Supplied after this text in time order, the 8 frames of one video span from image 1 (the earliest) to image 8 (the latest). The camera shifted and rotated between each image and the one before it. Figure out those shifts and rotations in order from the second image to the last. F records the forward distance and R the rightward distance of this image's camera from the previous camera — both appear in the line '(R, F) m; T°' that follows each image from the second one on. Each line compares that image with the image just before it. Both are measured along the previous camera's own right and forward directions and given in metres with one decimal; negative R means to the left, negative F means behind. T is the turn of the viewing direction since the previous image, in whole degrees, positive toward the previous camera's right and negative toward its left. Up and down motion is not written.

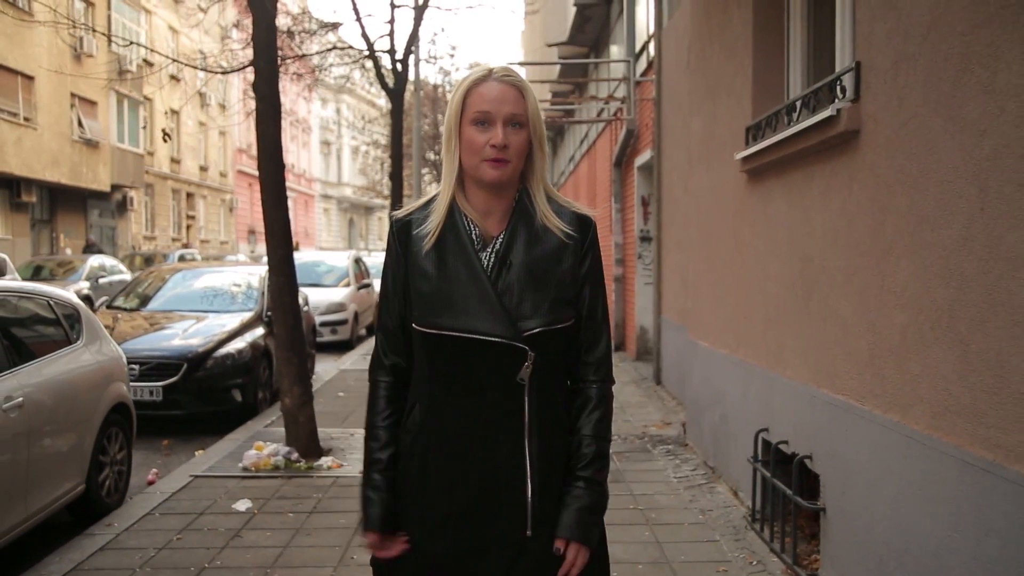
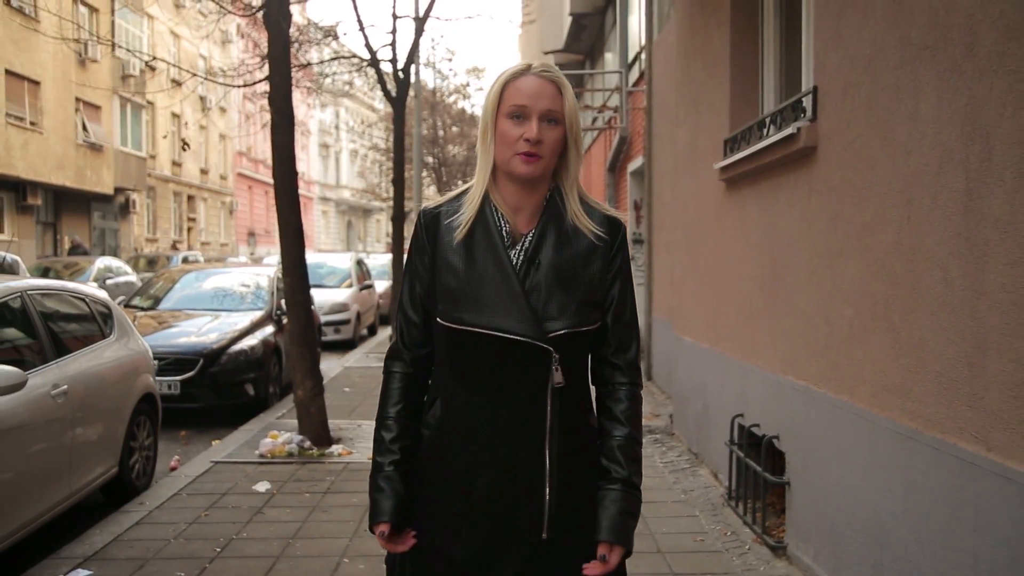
(0.0, -0.5) m; 0°
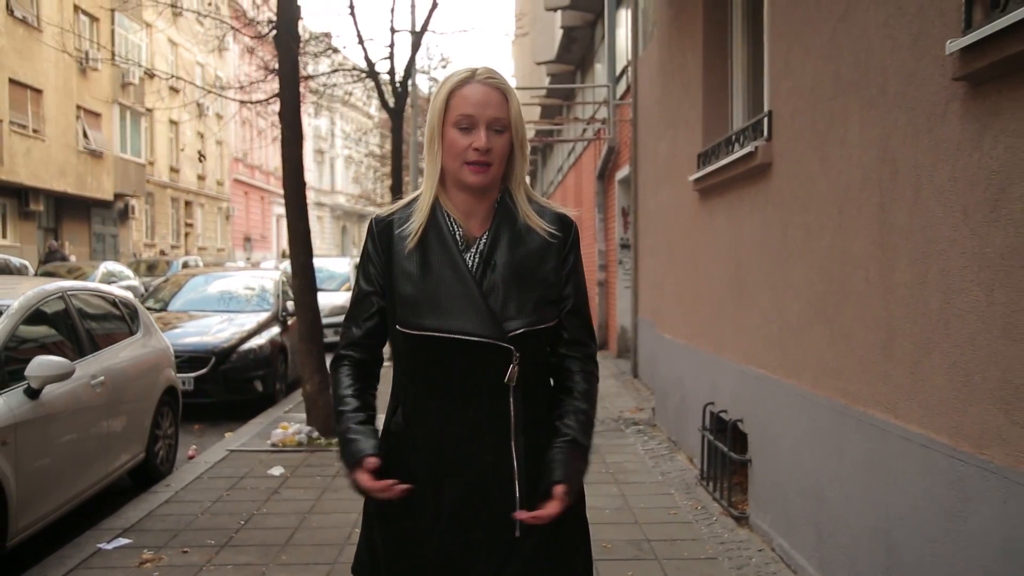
(0.0, -0.6) m; 0°
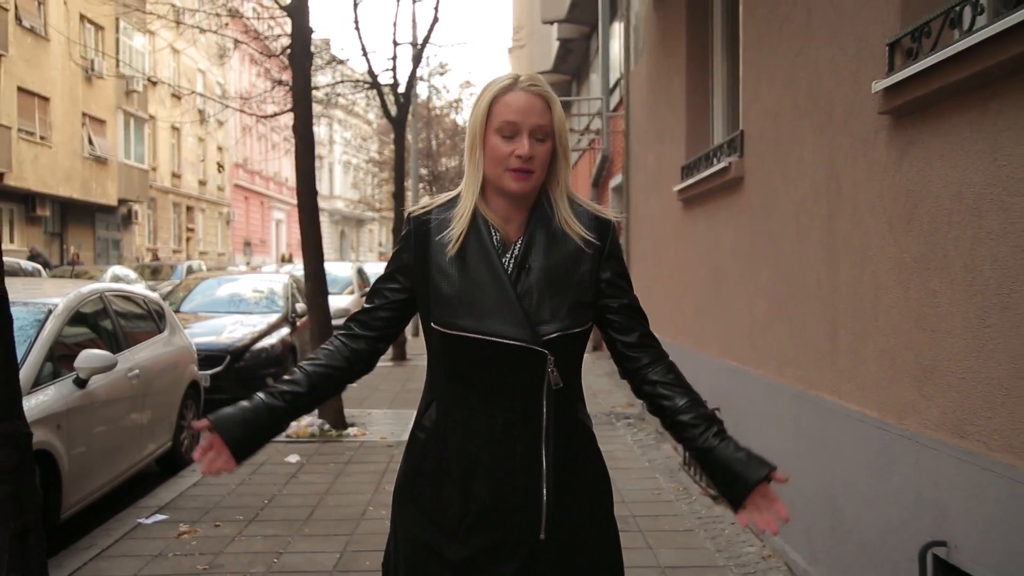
(0.0, -0.6) m; 0°
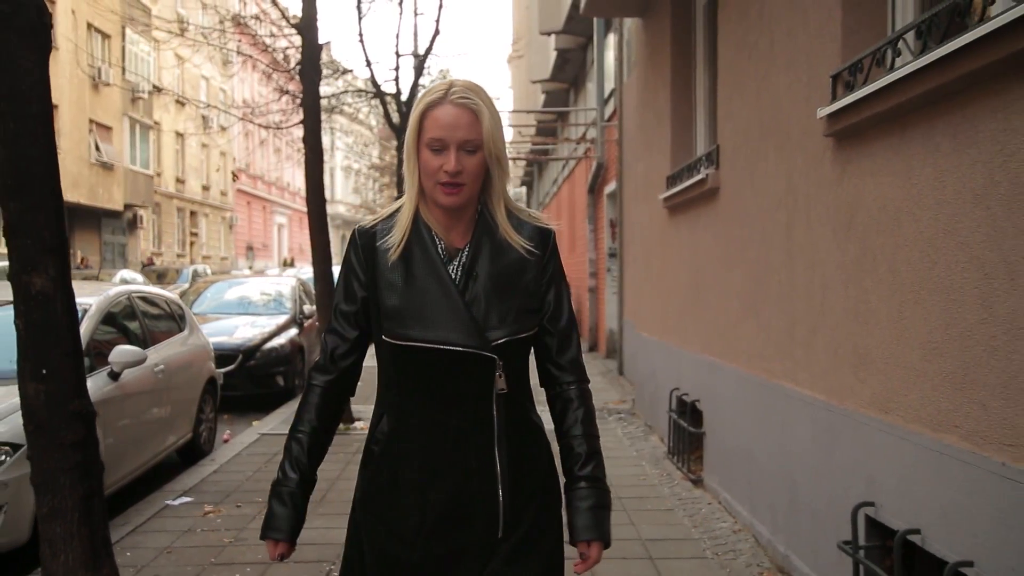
(0.0, -0.5) m; 0°
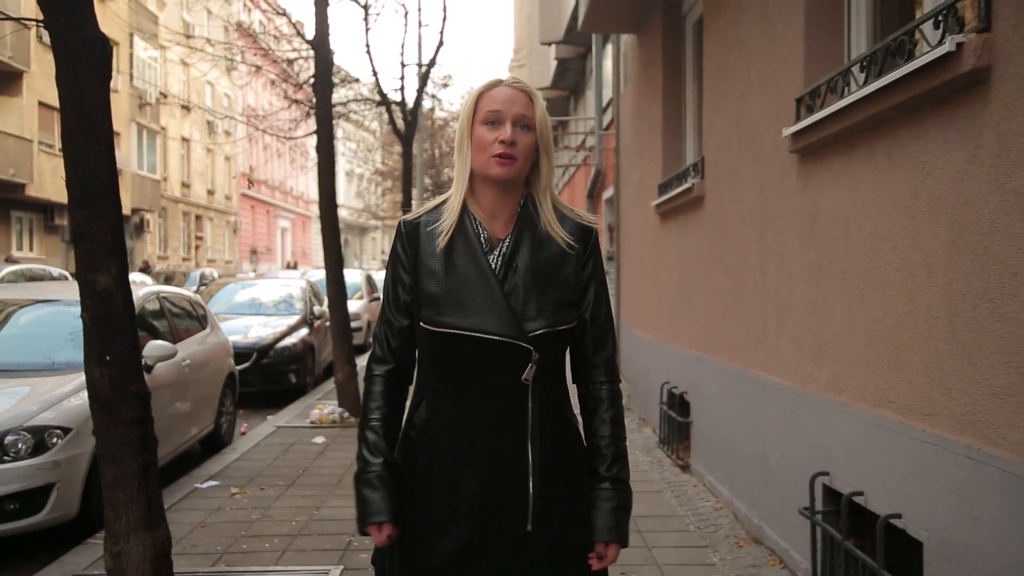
(0.0, -0.5) m; 0°
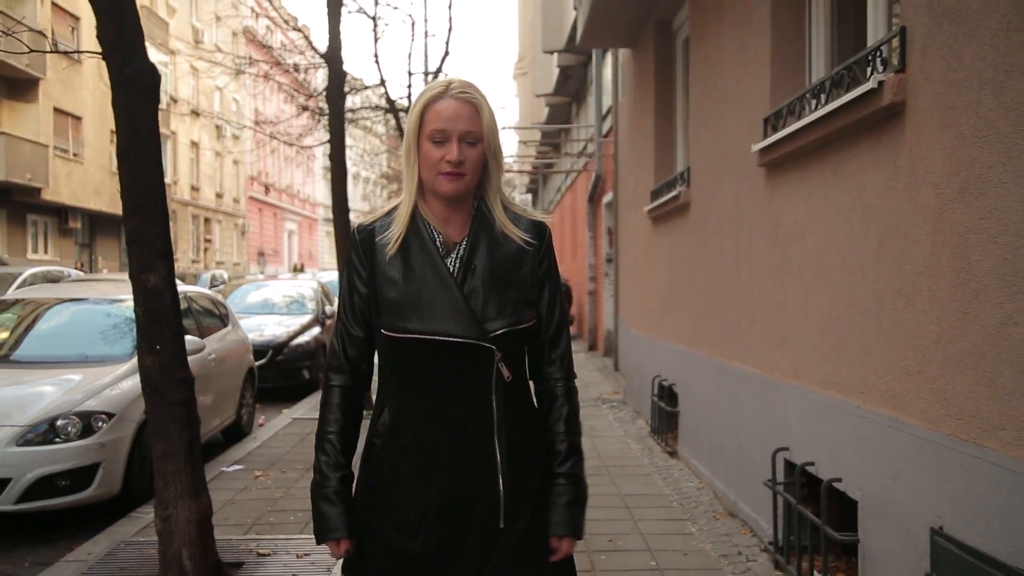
(0.0, -0.6) m; 0°
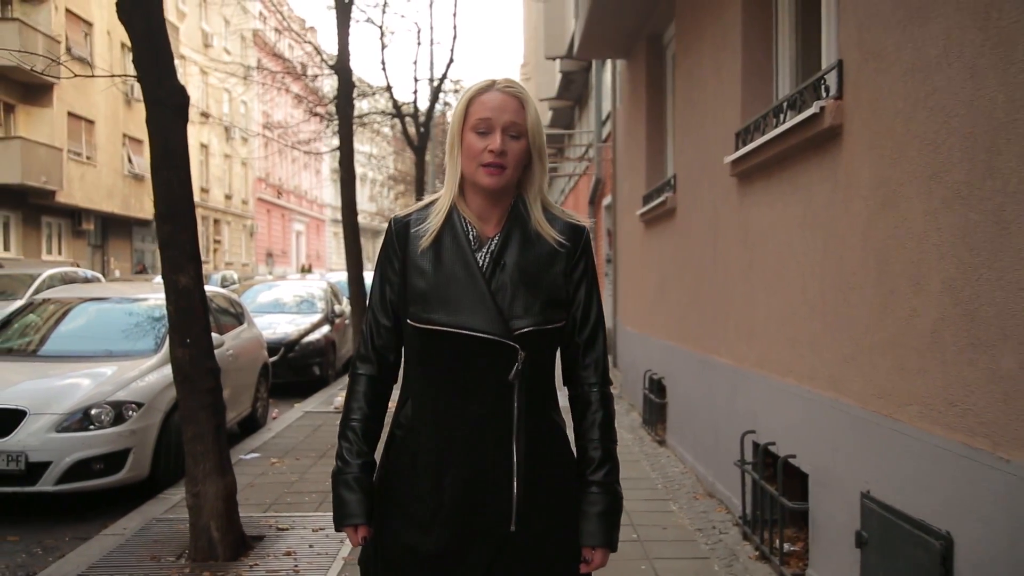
(+0.1, -0.5) m; 0°
